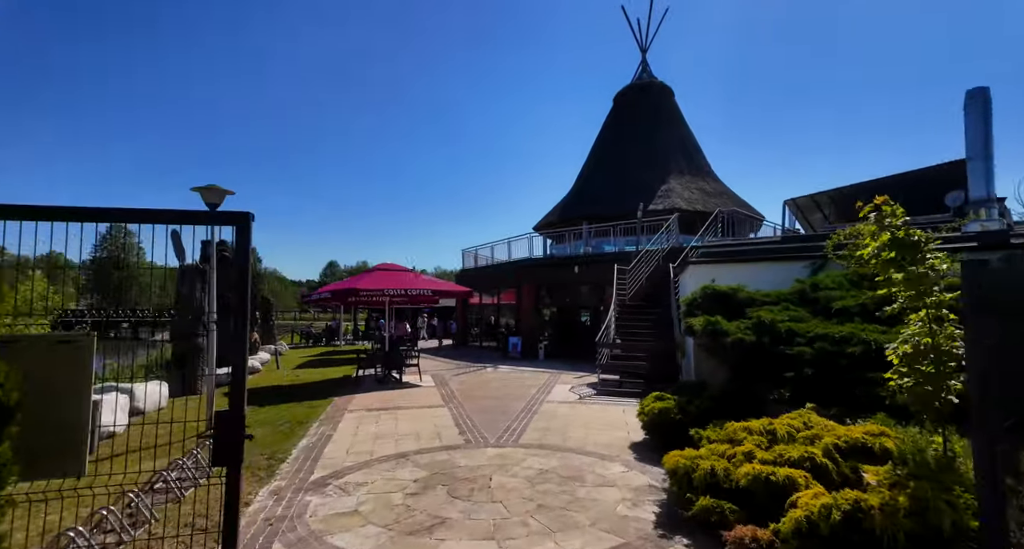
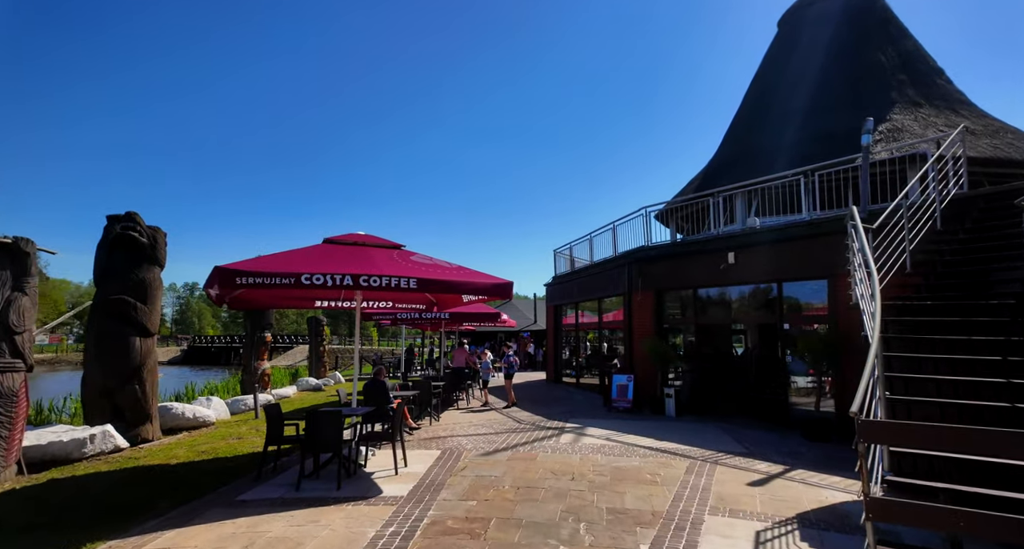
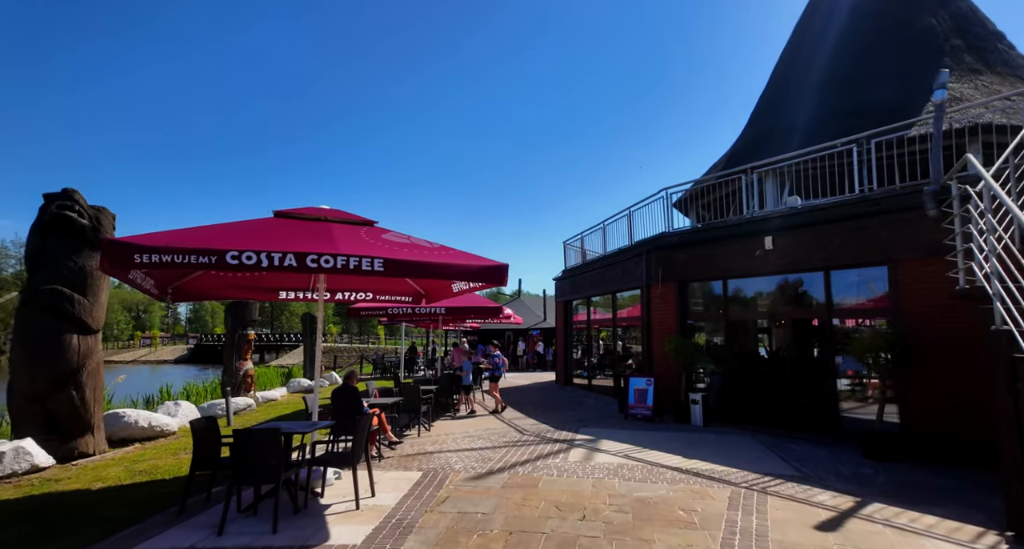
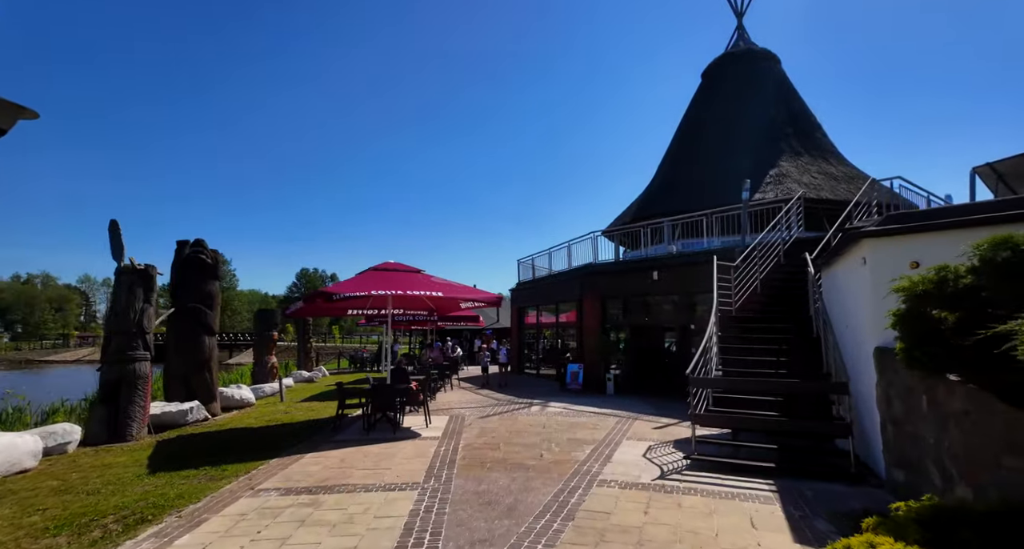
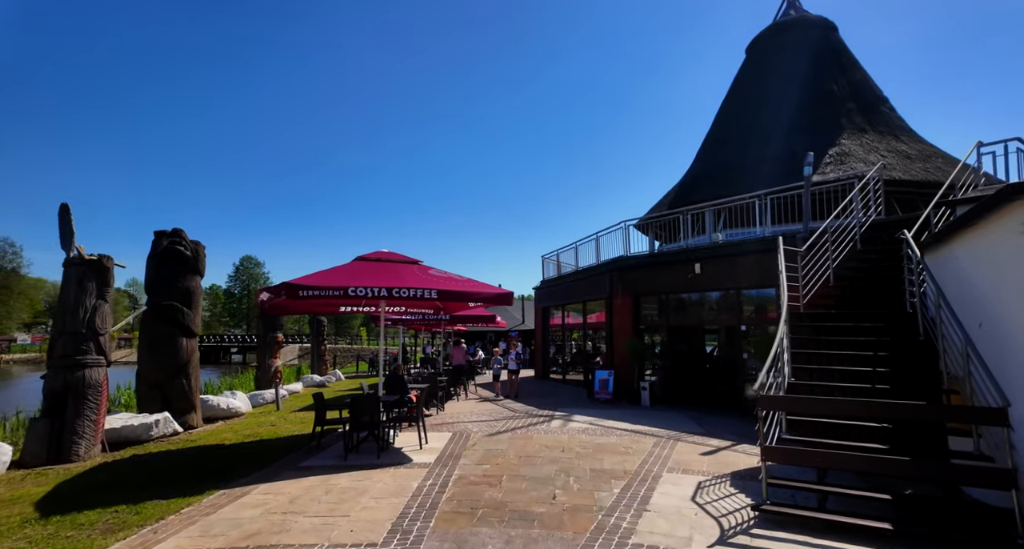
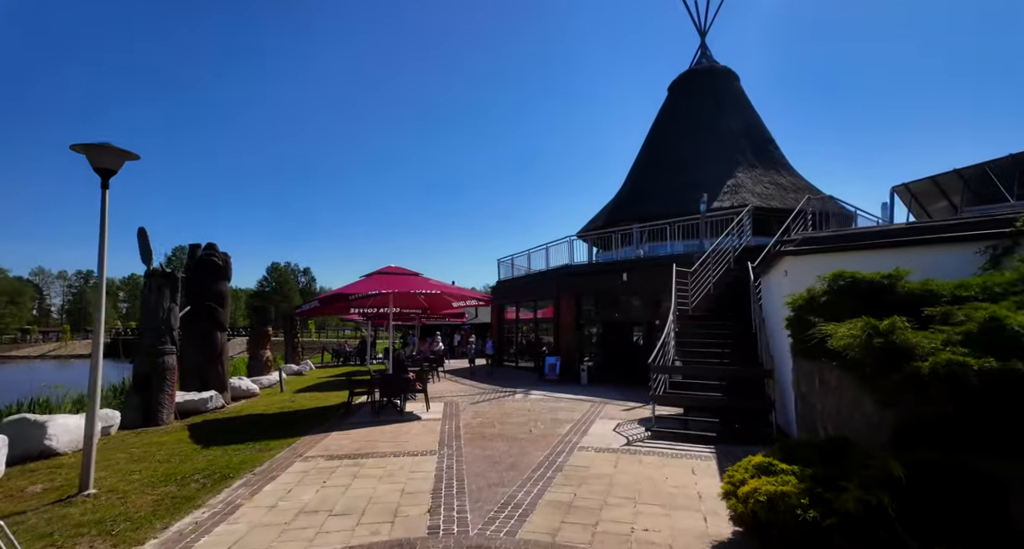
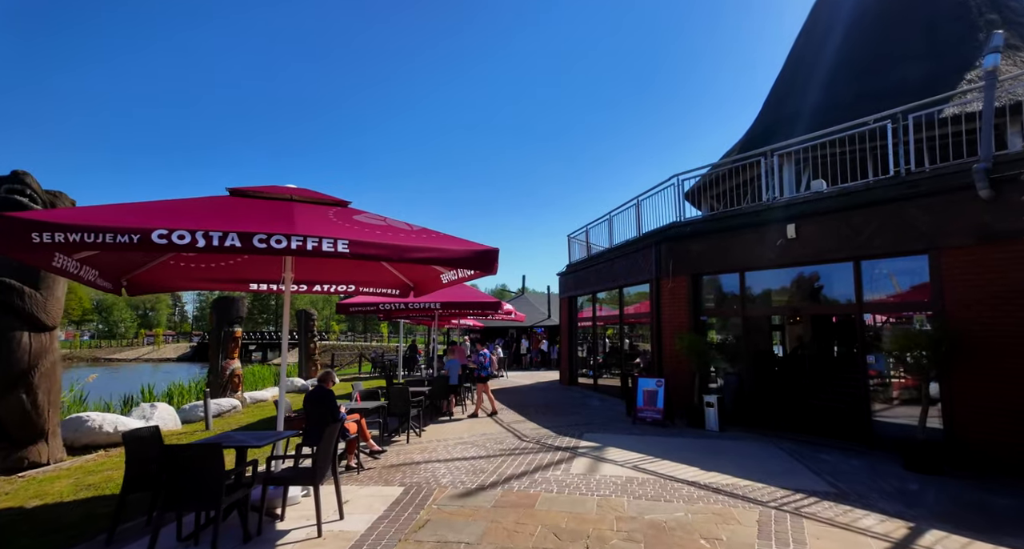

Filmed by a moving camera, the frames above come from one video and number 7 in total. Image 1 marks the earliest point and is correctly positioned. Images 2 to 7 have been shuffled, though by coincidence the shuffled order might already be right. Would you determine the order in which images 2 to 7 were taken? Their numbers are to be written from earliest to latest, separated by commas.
6, 4, 5, 2, 3, 7
